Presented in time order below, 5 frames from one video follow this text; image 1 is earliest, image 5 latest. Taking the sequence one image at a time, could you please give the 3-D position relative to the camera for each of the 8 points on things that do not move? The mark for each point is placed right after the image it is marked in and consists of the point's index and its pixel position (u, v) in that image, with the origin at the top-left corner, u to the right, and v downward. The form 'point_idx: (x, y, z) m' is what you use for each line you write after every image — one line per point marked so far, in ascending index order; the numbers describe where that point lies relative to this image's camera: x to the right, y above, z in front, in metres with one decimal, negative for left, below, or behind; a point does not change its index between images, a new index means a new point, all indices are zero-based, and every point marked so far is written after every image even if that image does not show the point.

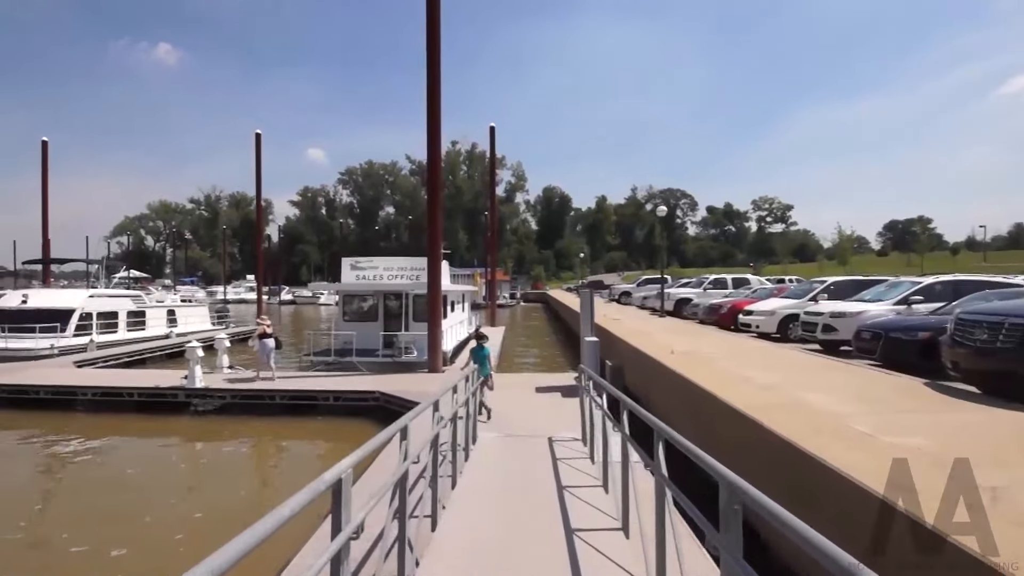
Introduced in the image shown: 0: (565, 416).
0: (+0.9, -2.2, +12.4) m
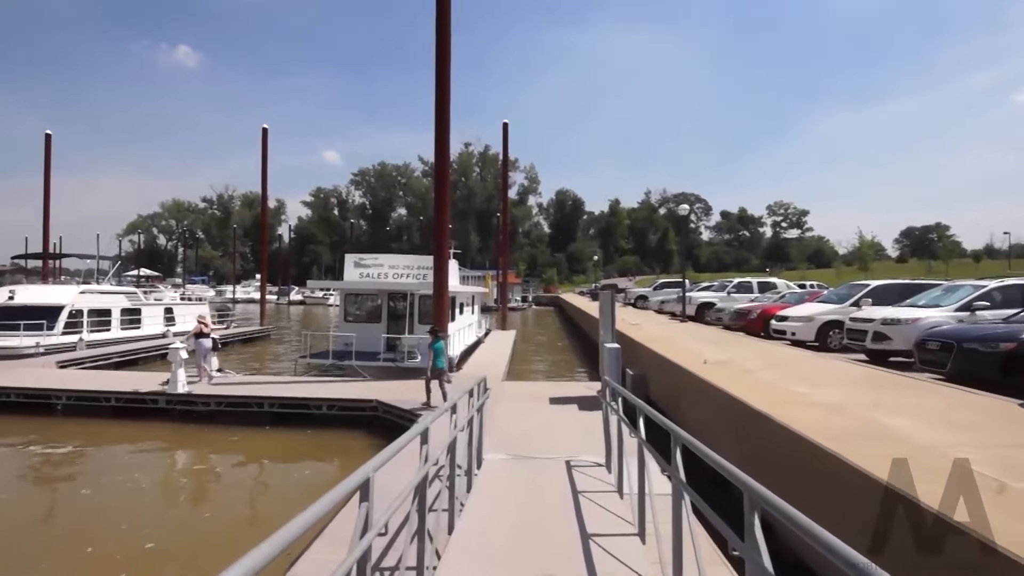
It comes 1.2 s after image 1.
0: (+1.1, -2.2, +11.1) m
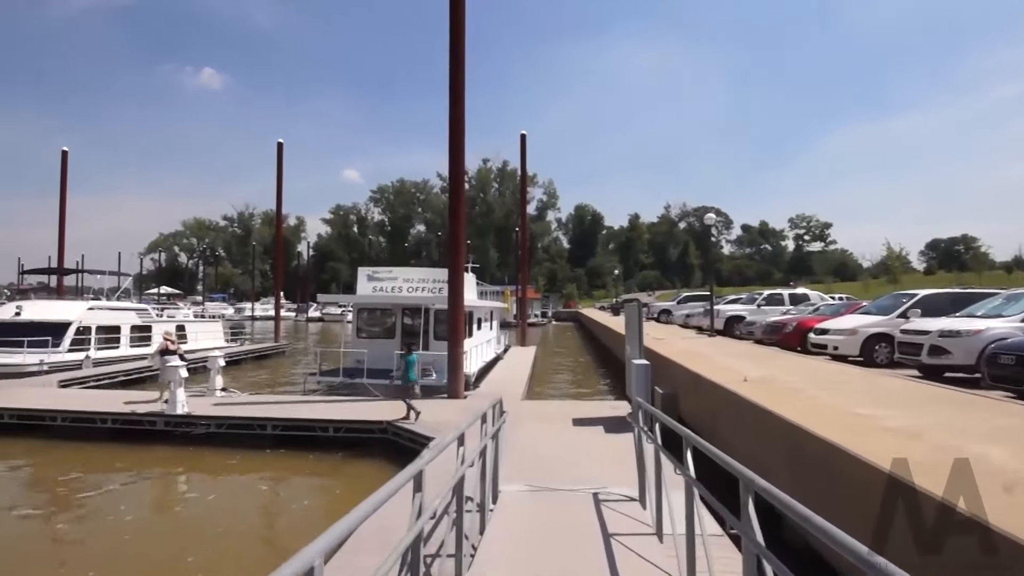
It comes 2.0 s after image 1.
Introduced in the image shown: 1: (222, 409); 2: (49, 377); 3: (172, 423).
0: (+1.4, -2.4, +10.1) m
1: (-5.2, -2.2, +12.9) m
2: (-11.0, -2.2, +17.1) m
3: (-5.9, -2.4, +12.4) m
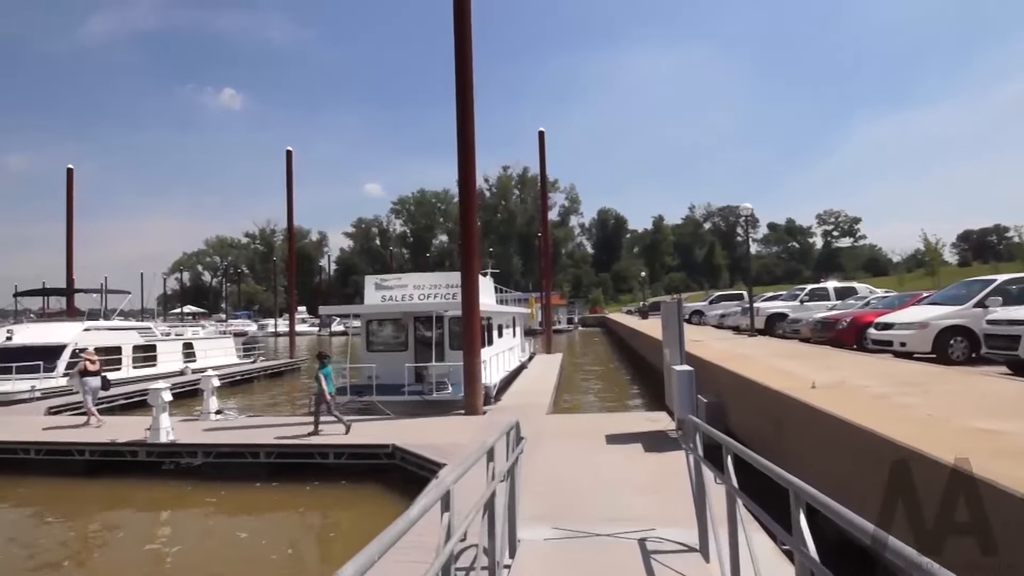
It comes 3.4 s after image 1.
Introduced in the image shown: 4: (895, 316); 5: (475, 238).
0: (+1.7, -2.3, +8.6) m
1: (-4.8, -2.4, +11.5) m
2: (-10.5, -2.6, +15.9) m
3: (-5.5, -2.6, +11.1) m
4: (+6.9, -0.5, +12.9) m
5: (-0.7, +1.1, +14.8) m
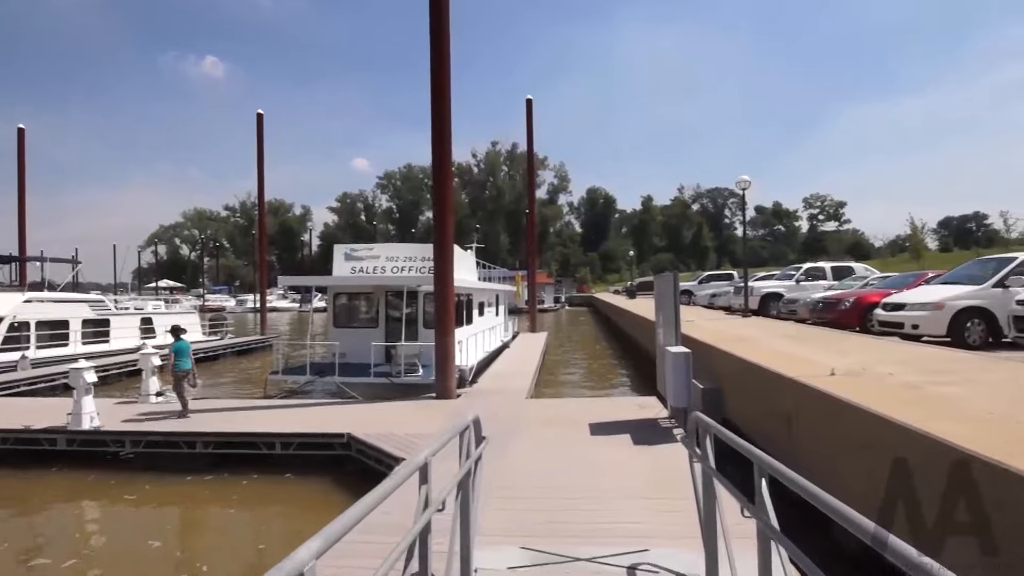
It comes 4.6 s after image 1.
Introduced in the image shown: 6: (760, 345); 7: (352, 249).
0: (+1.3, -2.0, +7.4) m
1: (-5.2, -1.9, +10.3) m
2: (-11.0, -1.9, +14.6) m
3: (-5.9, -2.1, +9.8) m
4: (+6.5, -0.1, +11.8) m
5: (-1.2, +1.6, +13.5) m
6: (+3.4, -0.8, +9.9) m
7: (-3.6, +0.8, +16.0) m
